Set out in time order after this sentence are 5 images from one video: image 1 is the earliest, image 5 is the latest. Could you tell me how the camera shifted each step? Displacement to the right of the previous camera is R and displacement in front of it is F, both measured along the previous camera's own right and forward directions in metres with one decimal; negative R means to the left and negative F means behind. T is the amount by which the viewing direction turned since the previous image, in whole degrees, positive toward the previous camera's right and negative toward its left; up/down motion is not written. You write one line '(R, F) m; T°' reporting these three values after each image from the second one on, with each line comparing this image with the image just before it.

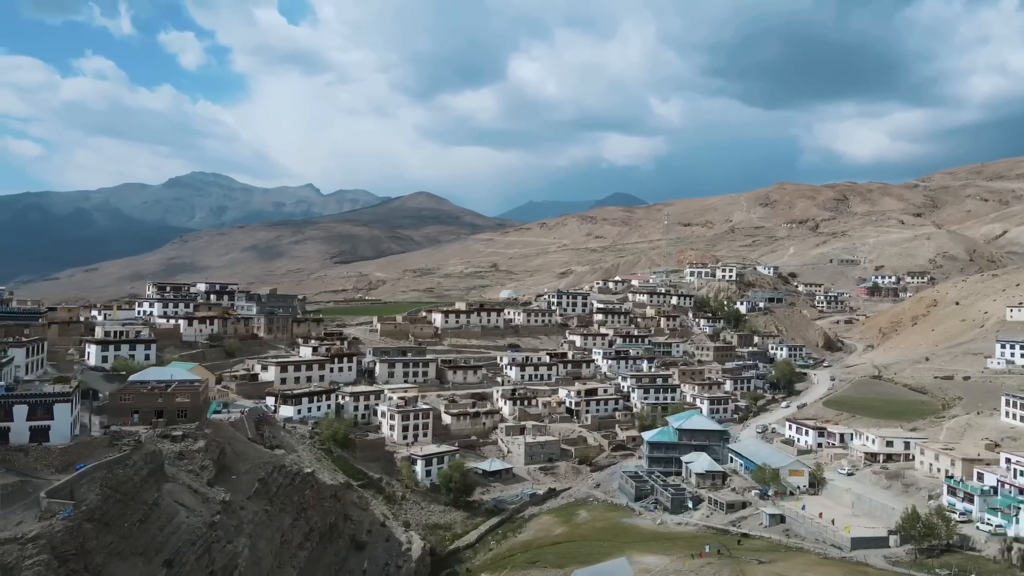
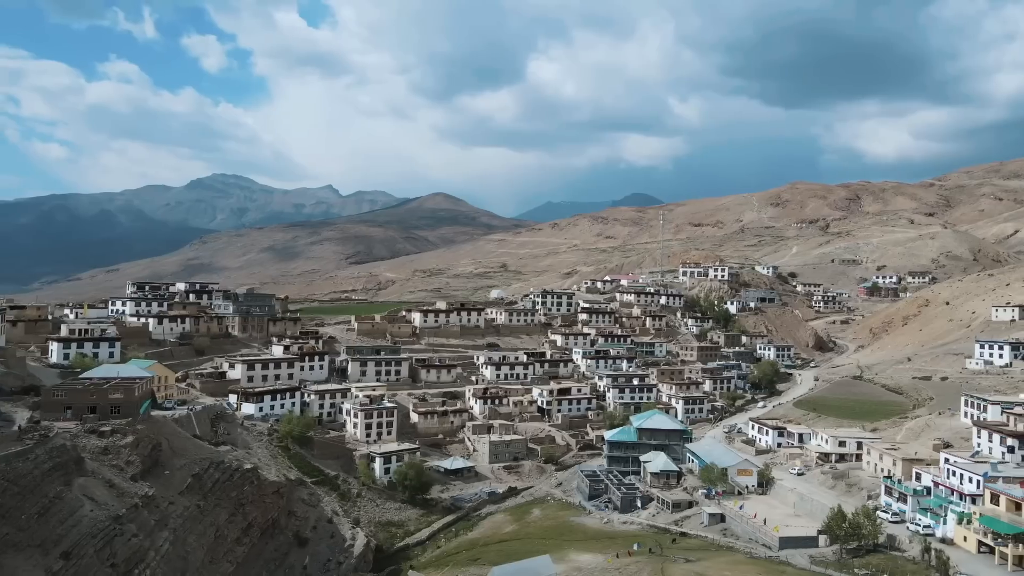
(+3.4, 0.0) m; -1°
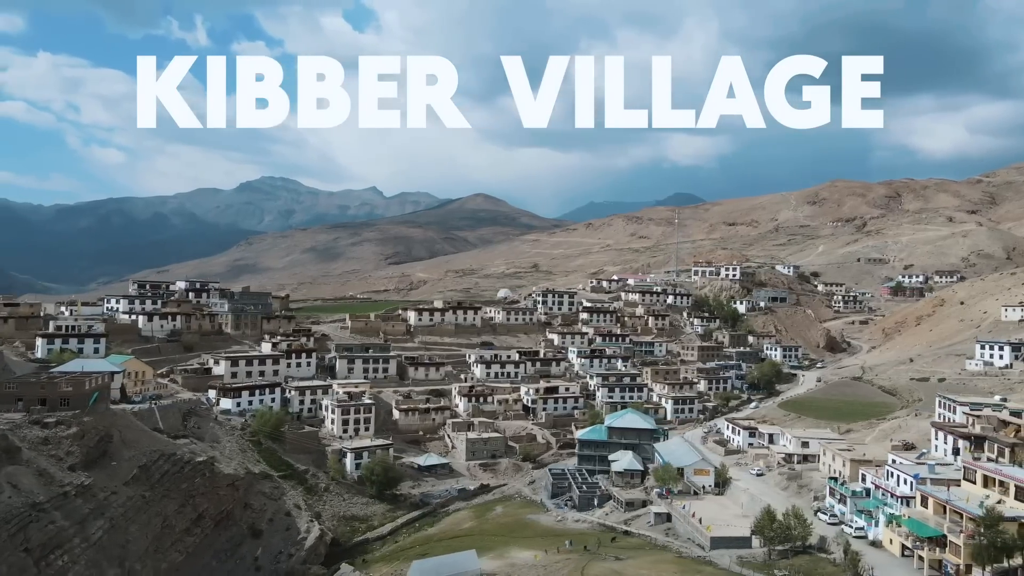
(+4.2, 0.0) m; -3°
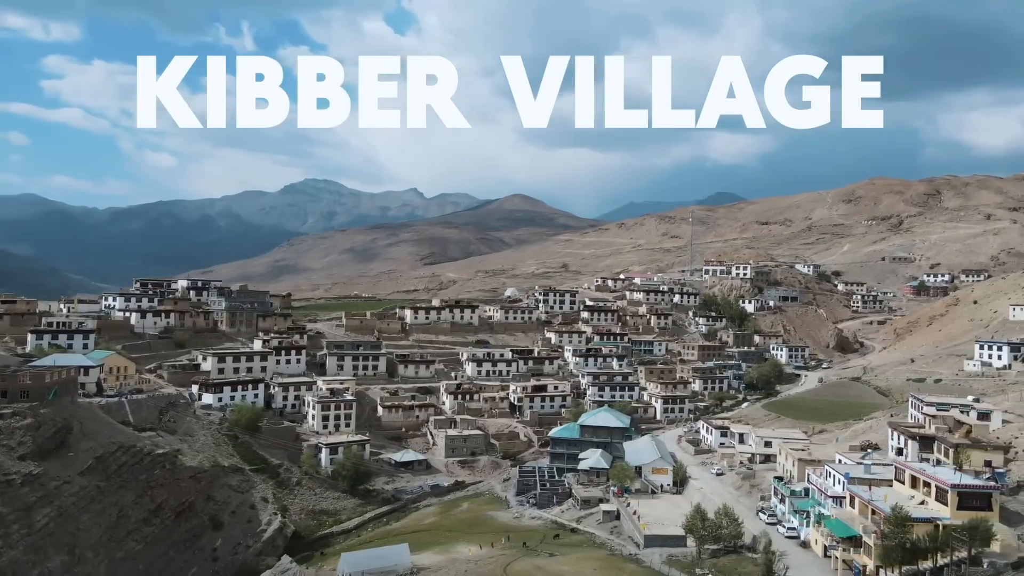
(+3.9, 0.0) m; -3°
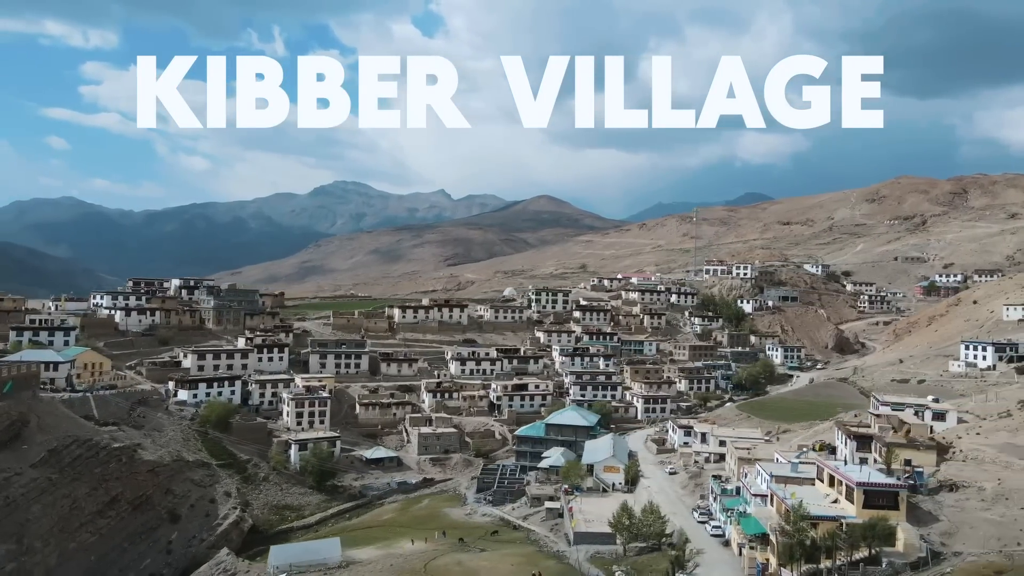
(+3.6, 0.0) m; -2°
